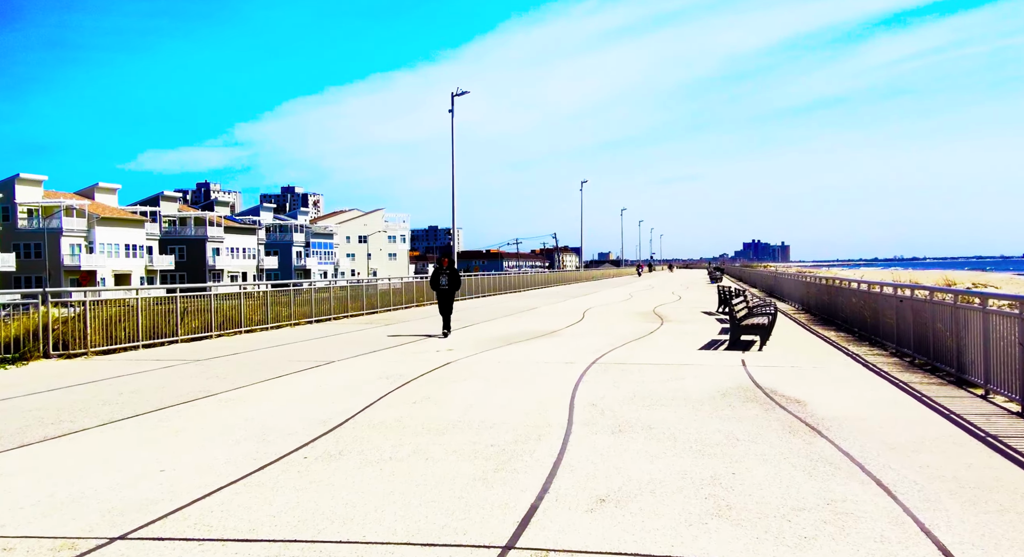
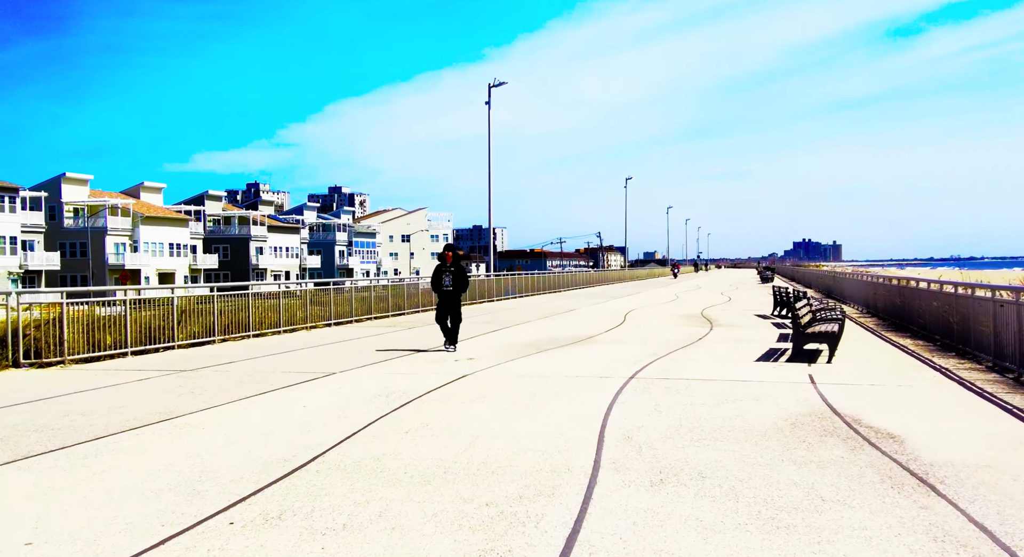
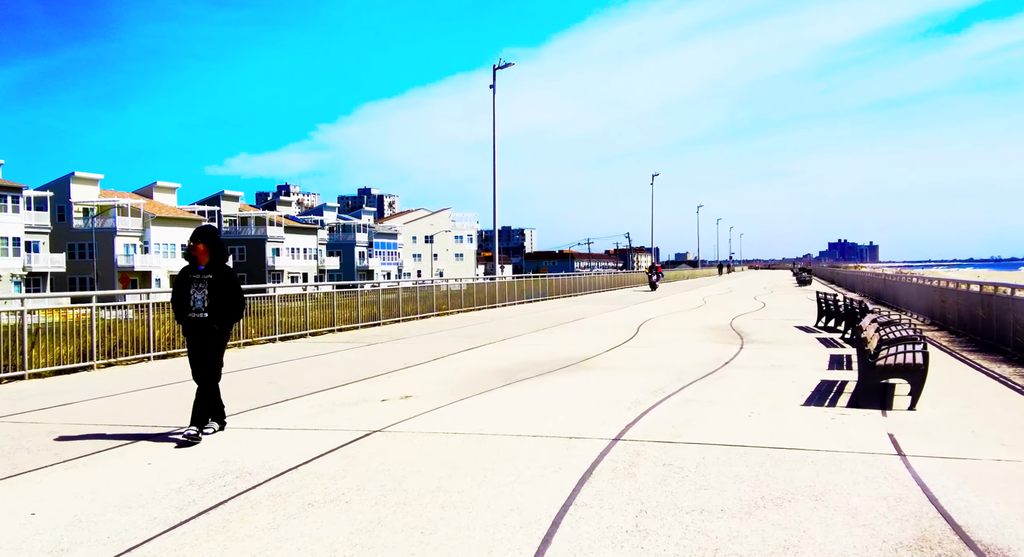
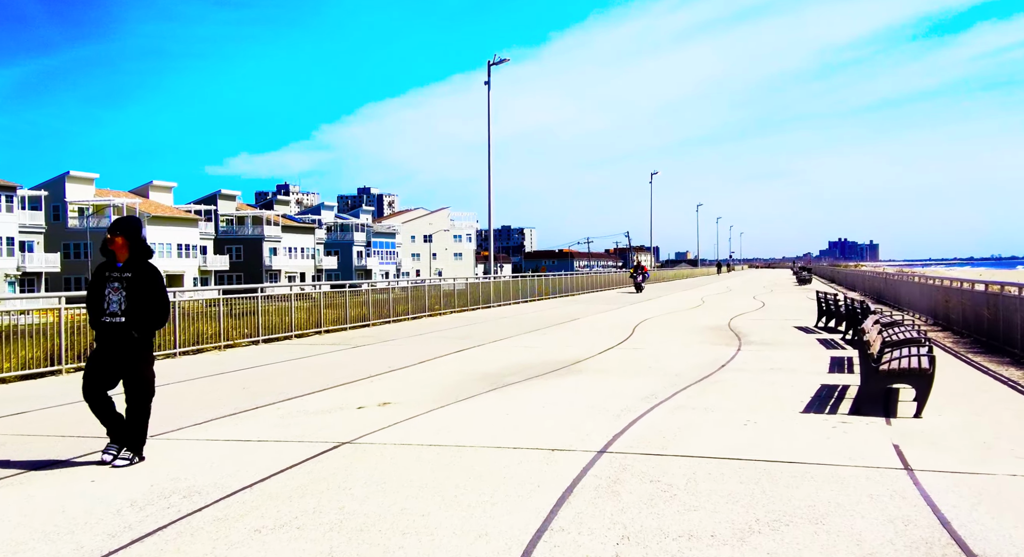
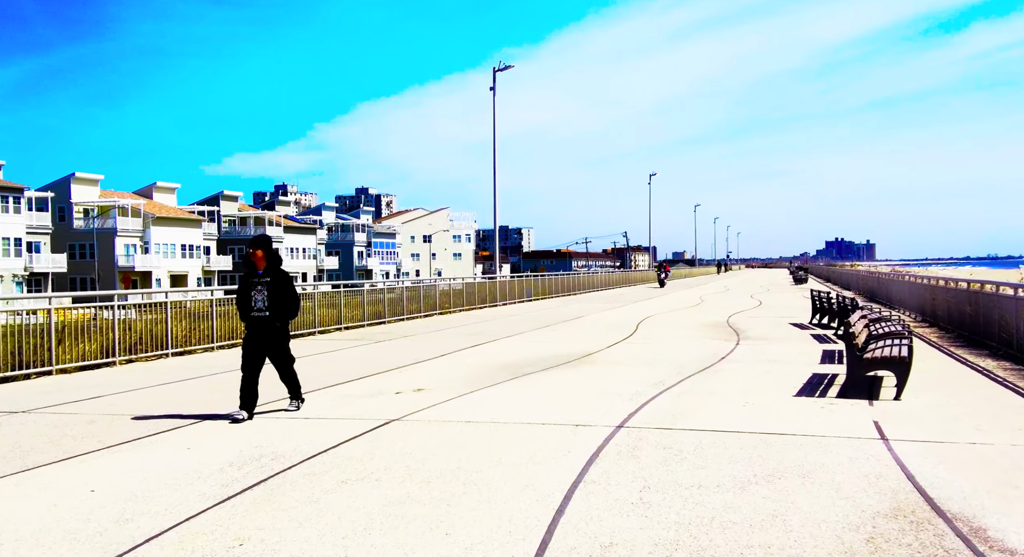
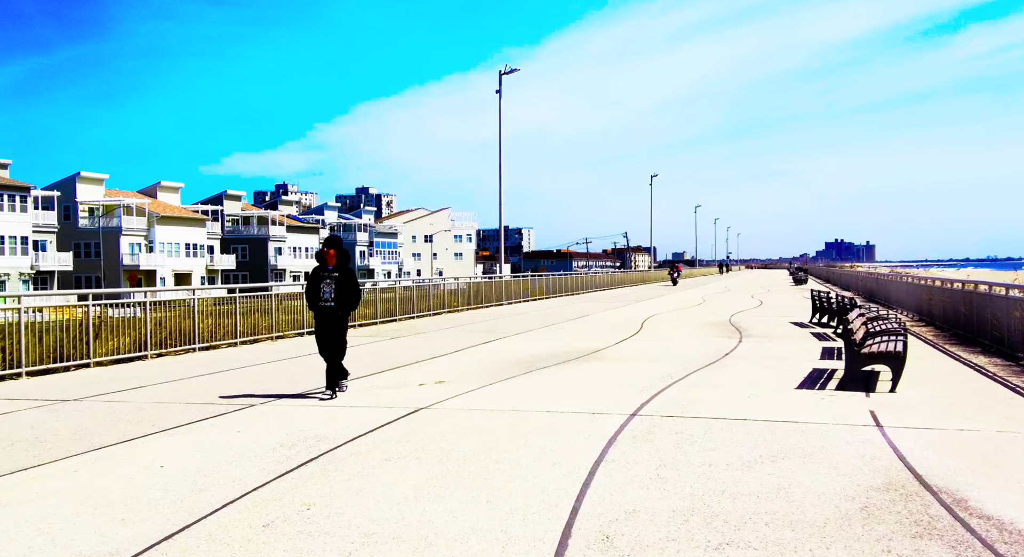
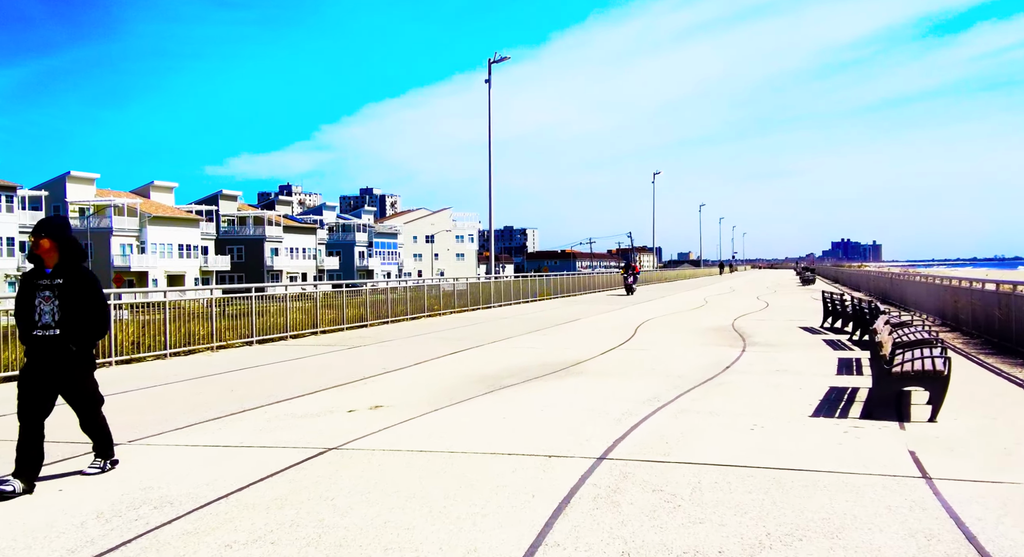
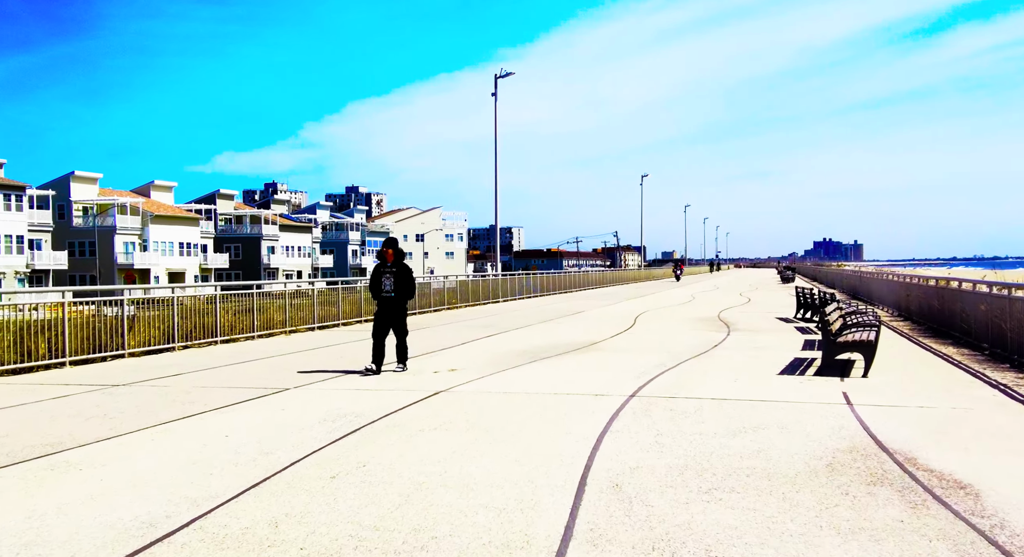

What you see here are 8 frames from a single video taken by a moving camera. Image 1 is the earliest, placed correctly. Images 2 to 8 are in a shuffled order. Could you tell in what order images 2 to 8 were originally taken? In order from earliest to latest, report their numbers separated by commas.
2, 8, 6, 5, 3, 4, 7
